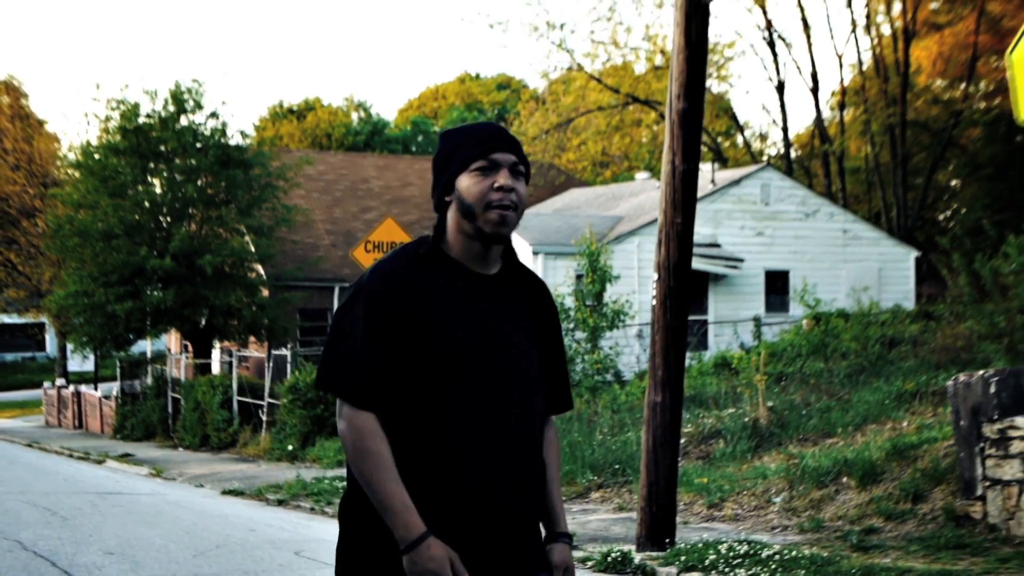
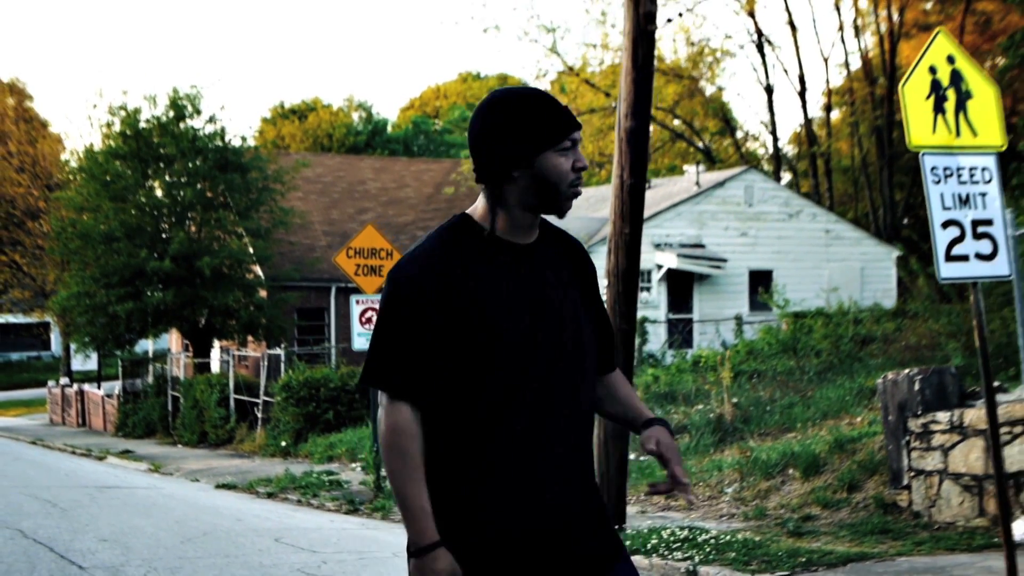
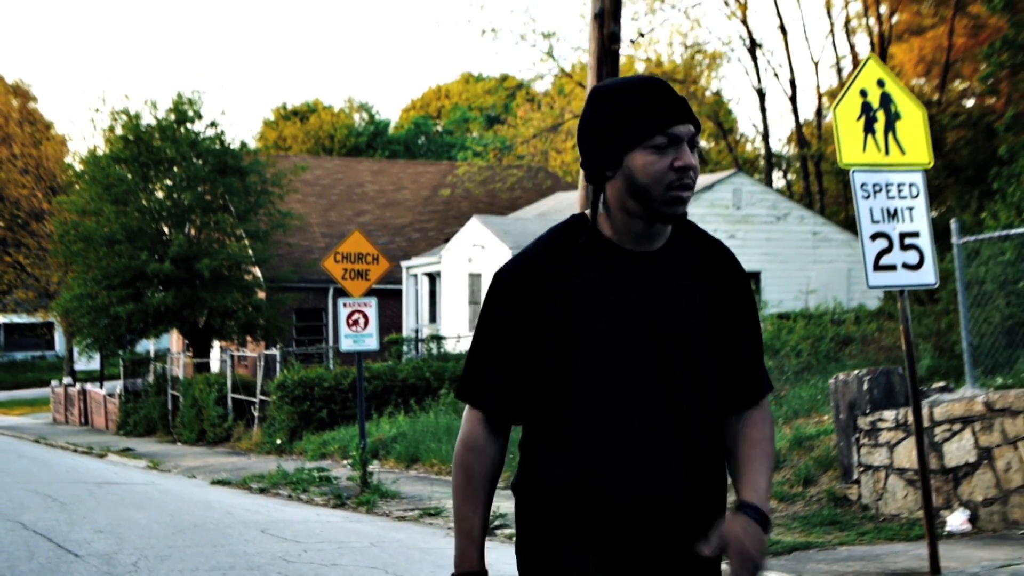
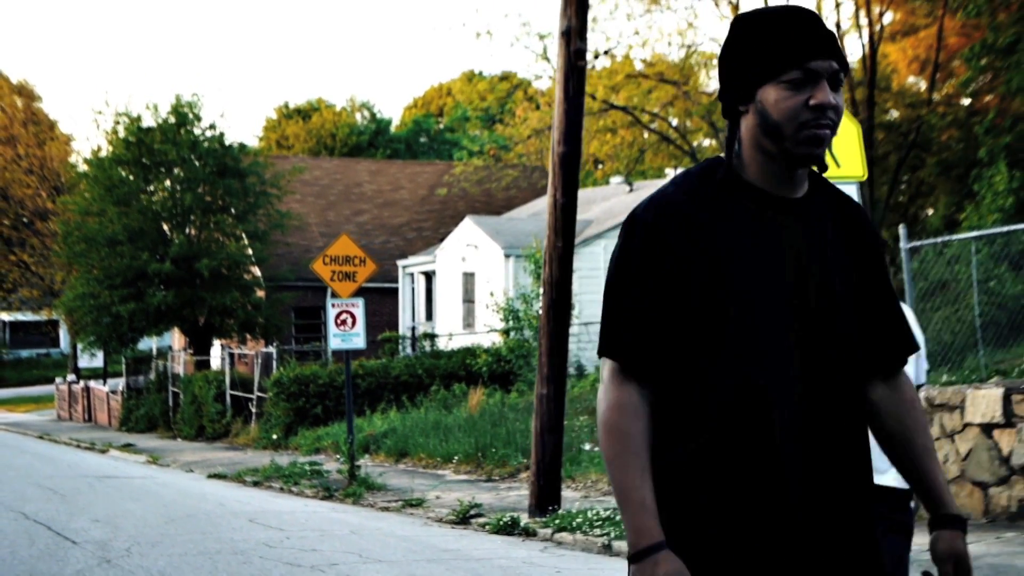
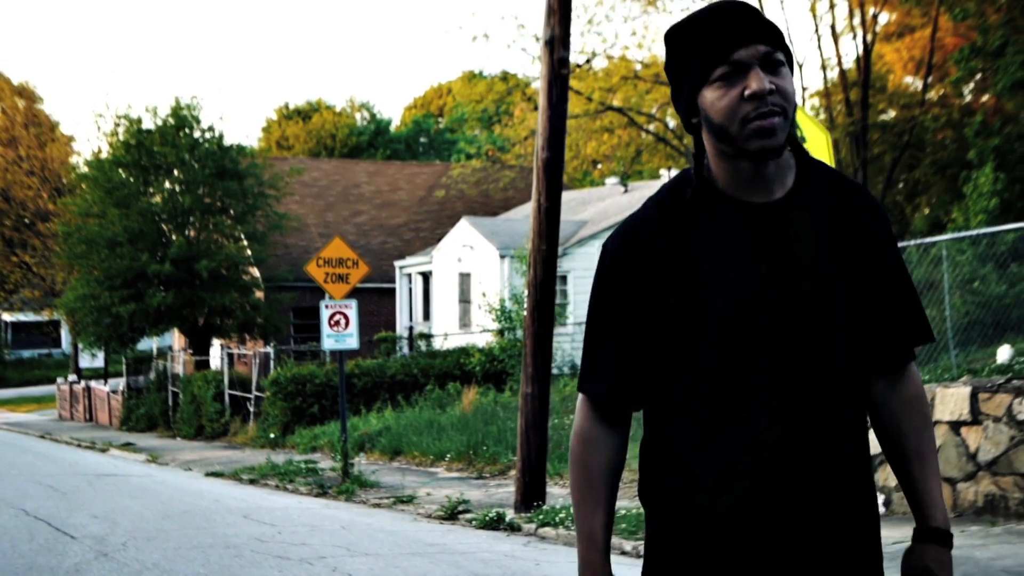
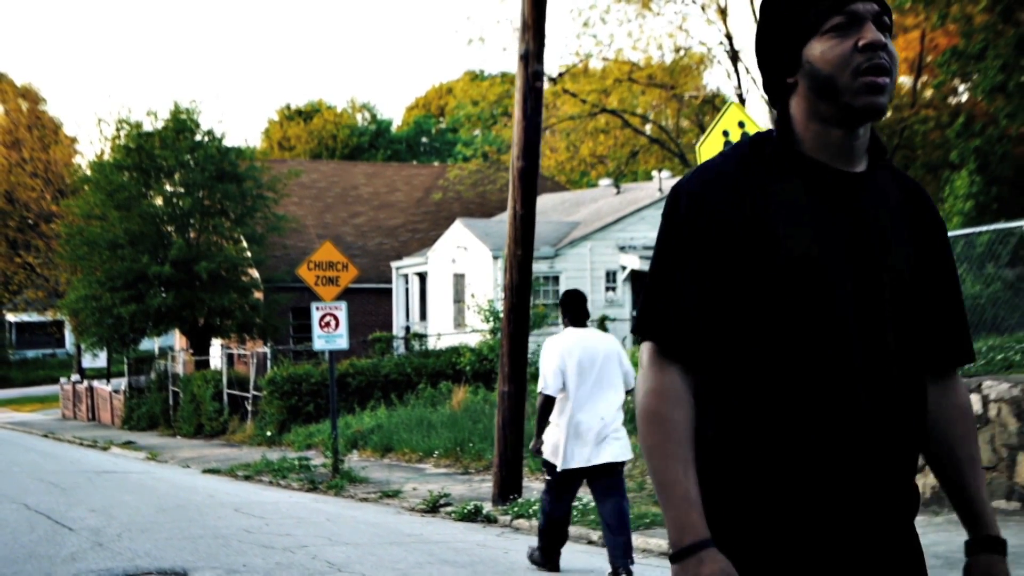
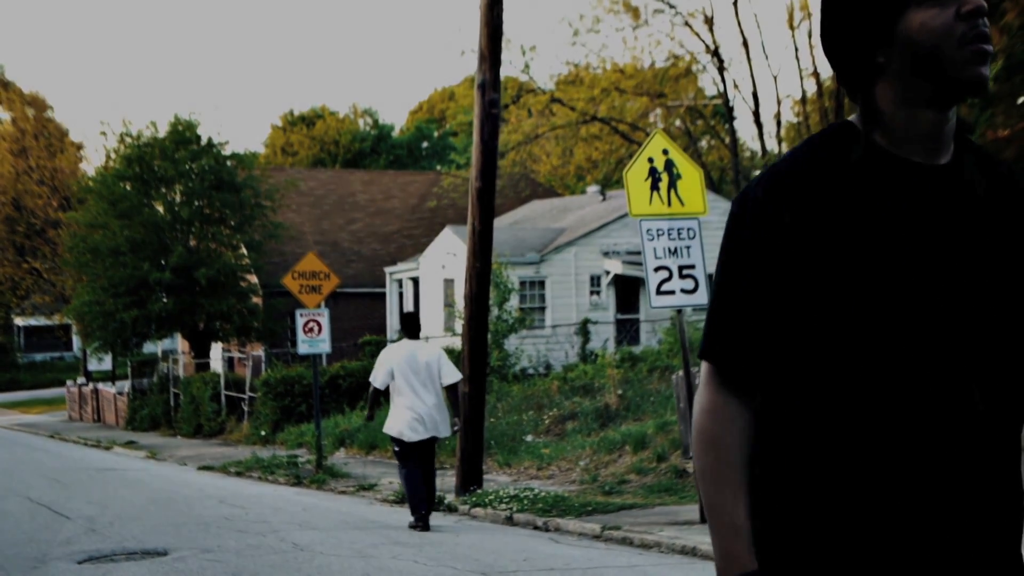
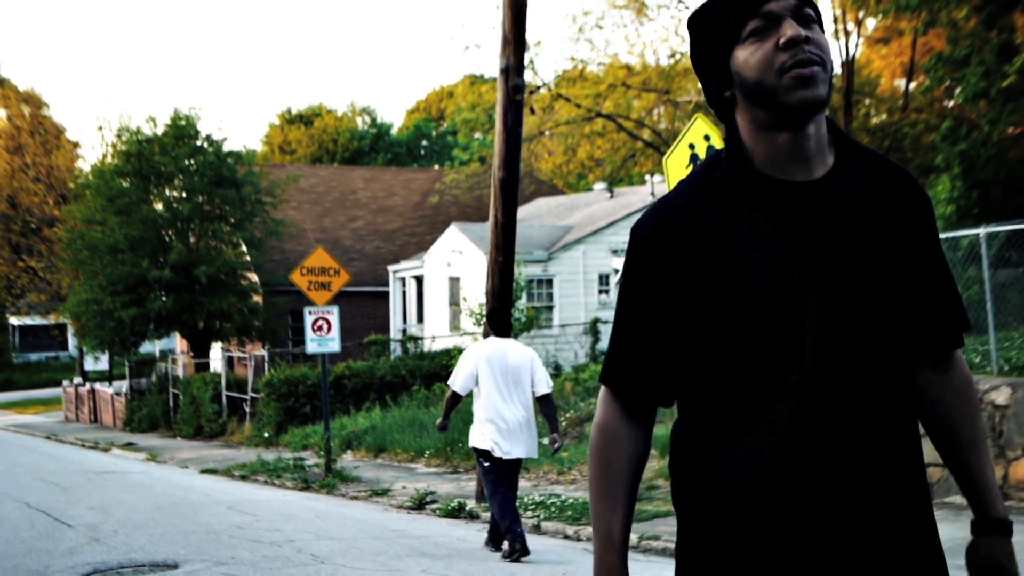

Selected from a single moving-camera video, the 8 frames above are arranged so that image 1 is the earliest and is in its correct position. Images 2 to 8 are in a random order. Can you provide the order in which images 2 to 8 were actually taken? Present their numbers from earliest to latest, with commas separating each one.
2, 3, 4, 5, 6, 8, 7
